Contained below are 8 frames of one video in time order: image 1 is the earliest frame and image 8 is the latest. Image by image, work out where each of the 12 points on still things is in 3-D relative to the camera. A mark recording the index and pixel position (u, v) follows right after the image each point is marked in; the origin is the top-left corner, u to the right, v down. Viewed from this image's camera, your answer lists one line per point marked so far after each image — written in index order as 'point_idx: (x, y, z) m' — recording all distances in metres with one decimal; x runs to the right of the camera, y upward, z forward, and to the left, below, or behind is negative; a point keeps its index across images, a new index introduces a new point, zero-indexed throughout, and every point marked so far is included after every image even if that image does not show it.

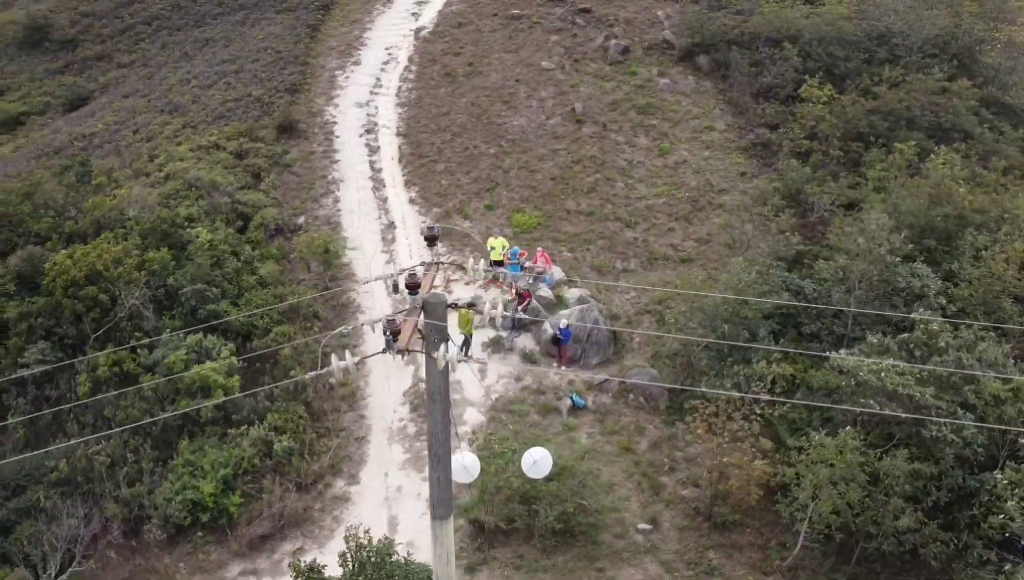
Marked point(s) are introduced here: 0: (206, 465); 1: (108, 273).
0: (-5.0, -2.9, +13.4) m
1: (-8.0, +0.3, +15.7) m
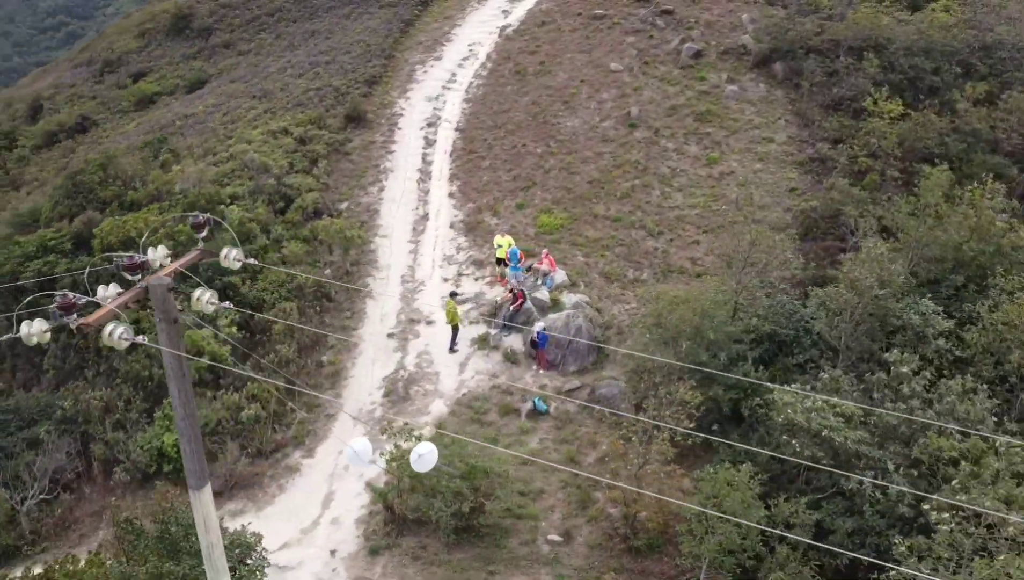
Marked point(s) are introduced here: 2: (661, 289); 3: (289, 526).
0: (-6.0, -2.4, +14.7) m
1: (-8.1, +1.1, +17.5) m
2: (+3.2, 0.0, +17.5) m
3: (-3.6, -3.8, +13.2) m
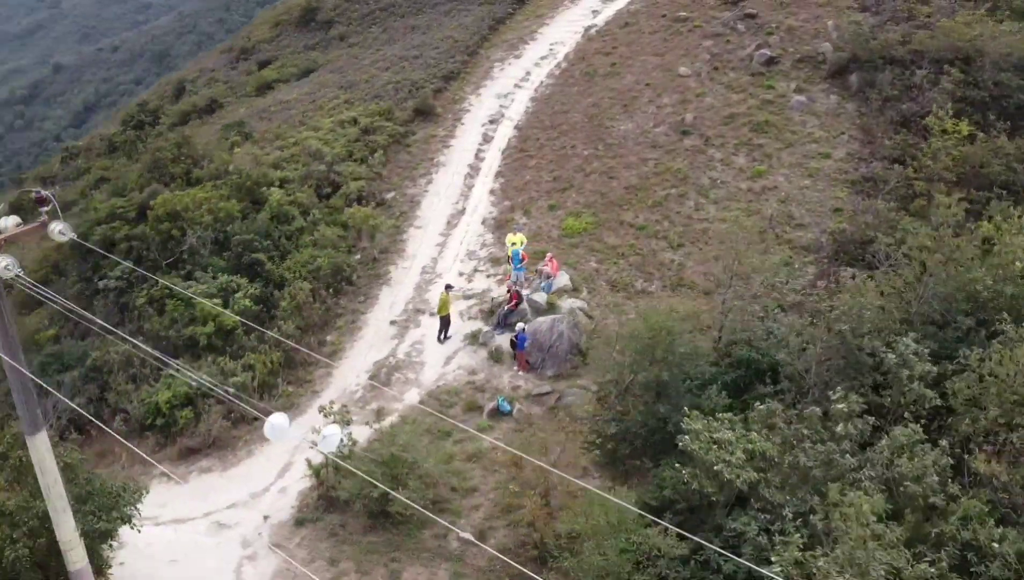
0: (-6.6, -1.8, +16.1) m
1: (-7.7, +1.8, +19.3) m
2: (+3.1, -0.3, +16.9) m
3: (-4.7, -3.5, +14.2) m
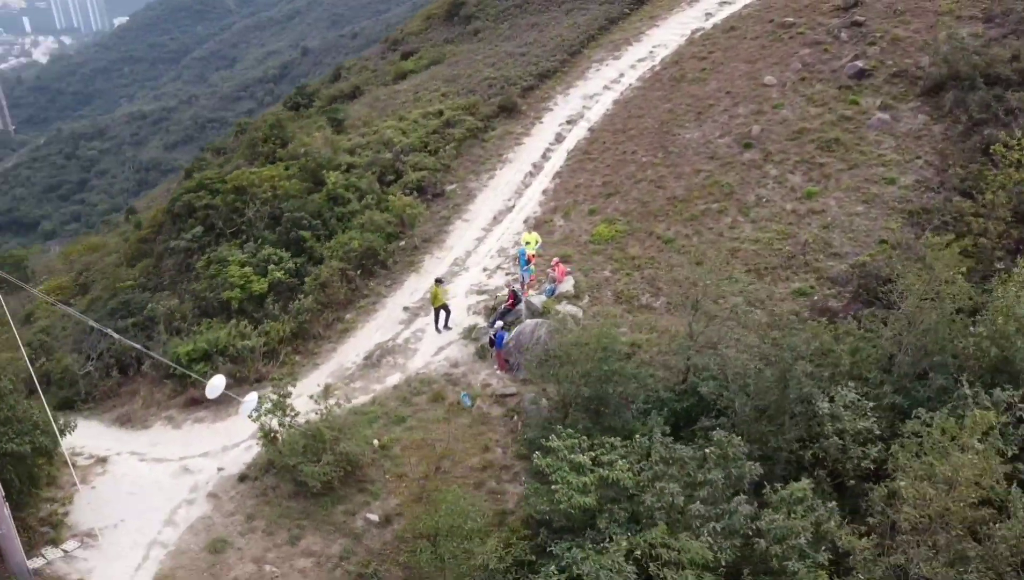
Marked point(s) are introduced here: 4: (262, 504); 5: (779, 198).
0: (-6.8, -1.1, +17.8) m
1: (-6.8, +2.6, +21.2) m
2: (+2.9, -0.6, +16.3) m
3: (-5.7, -2.9, +15.6) m
4: (-4.1, -3.5, +13.5) m
5: (+6.0, +2.1, +18.4) m
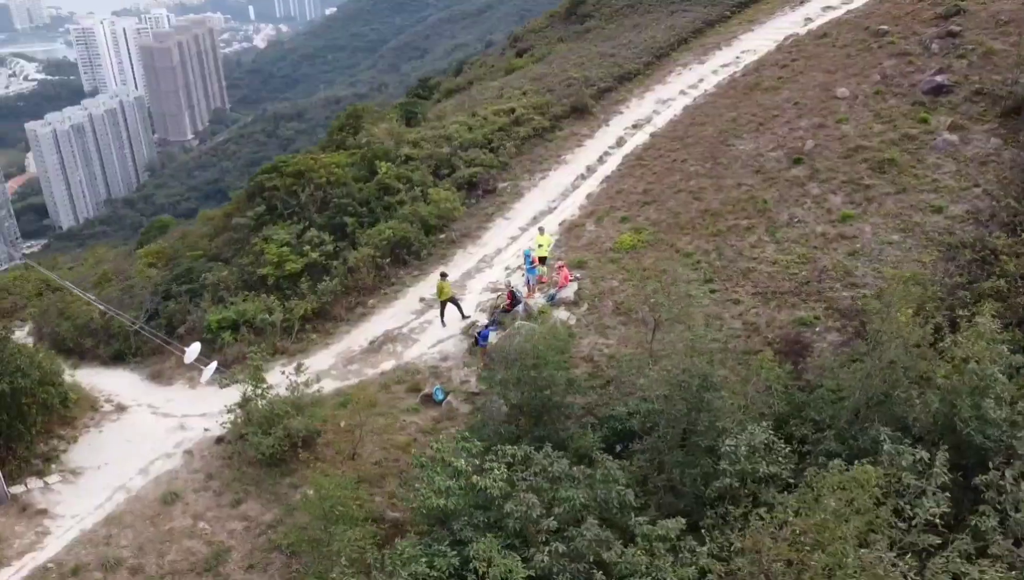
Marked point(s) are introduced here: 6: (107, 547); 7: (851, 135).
0: (-6.6, -0.4, +19.3) m
1: (-5.5, +3.2, +22.4) m
2: (+2.6, -0.9, +15.7) m
3: (-6.1, -2.4, +16.9) m
4: (-5.1, -3.1, +14.4) m
5: (+6.3, +1.5, +17.1) m
6: (-6.1, -3.9, +12.3) m
7: (+7.8, +3.6, +18.8) m
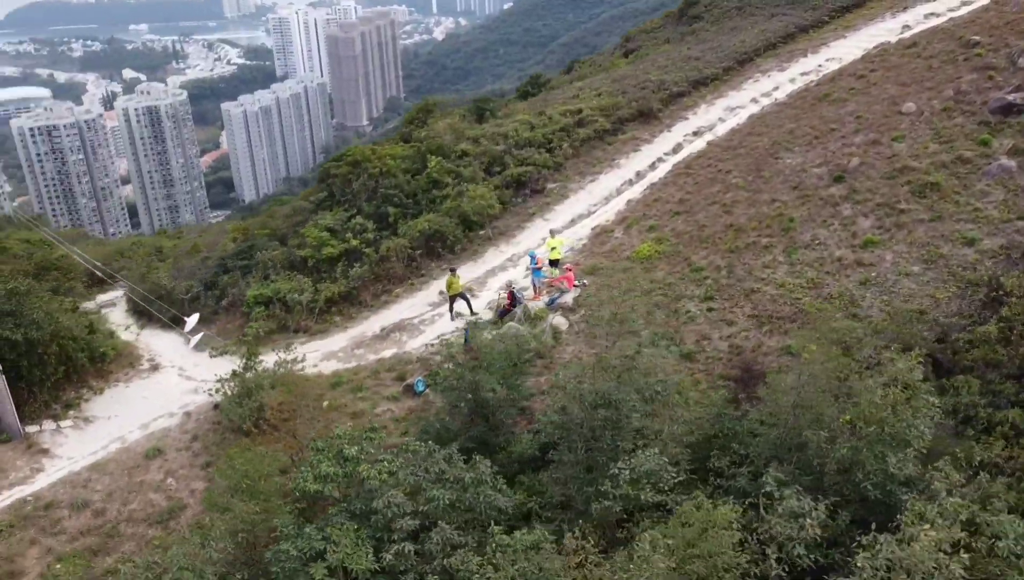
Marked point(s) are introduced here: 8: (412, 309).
0: (-6.1, +0.1, +20.5) m
1: (-4.1, +3.6, +23.4) m
2: (+2.2, -1.1, +15.3) m
3: (-6.2, -1.8, +18.1) m
4: (-5.8, -2.7, +15.5) m
5: (+6.3, +0.9, +15.9) m
6: (-7.2, -3.4, +13.7) m
7: (+8.3, +2.9, +17.3) m
8: (-2.2, -0.5, +19.1) m
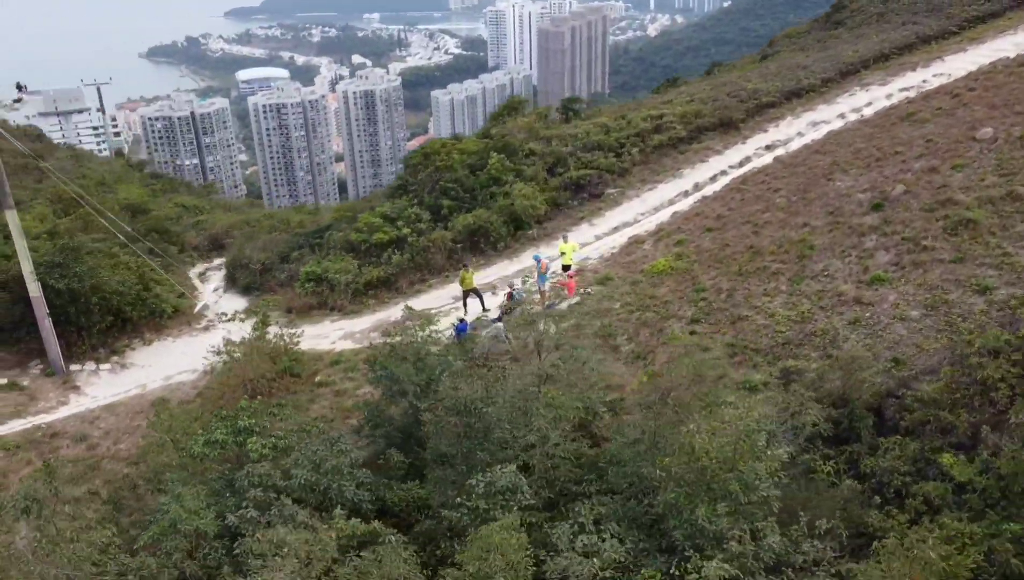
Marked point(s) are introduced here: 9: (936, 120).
0: (-5.1, +0.7, +21.9) m
1: (-2.1, +4.0, +24.2) m
2: (+1.6, -1.3, +14.9) m
3: (-6.0, -1.2, +19.6) m
4: (-6.2, -2.1, +17.0) m
5: (+6.0, +0.3, +14.6) m
6: (-8.1, -2.6, +15.6) m
7: (+8.4, +2.0, +15.4) m
8: (-1.8, -0.3, +19.6) m
9: (+9.6, +3.8, +18.3) m
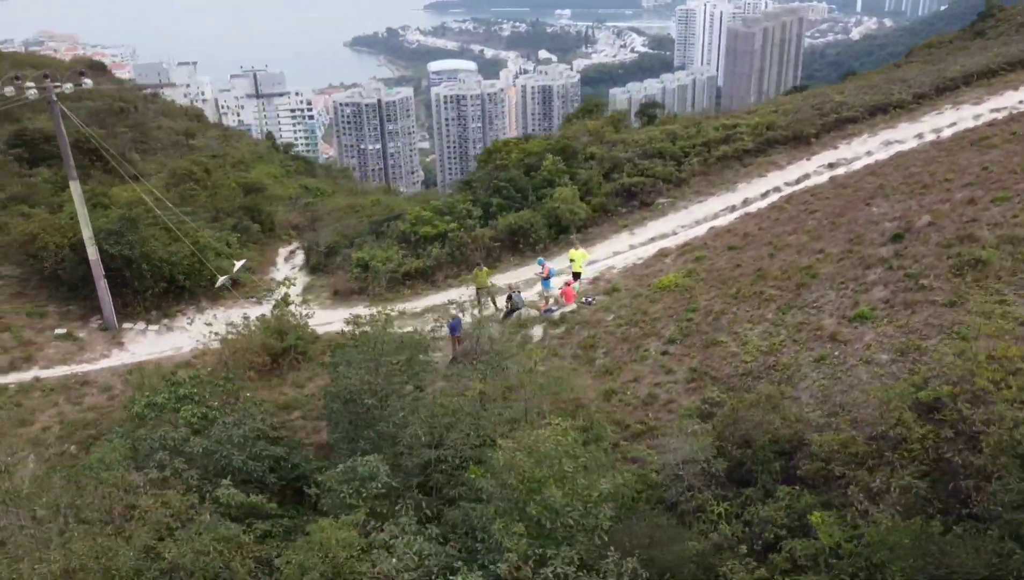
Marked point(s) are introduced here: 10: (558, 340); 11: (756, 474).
0: (-3.9, +1.1, +22.9) m
1: (-0.3, +4.1, +24.5) m
2: (+1.0, -1.5, +14.7) m
3: (-5.4, -0.7, +20.8) m
4: (-6.3, -1.6, +18.4) m
5: (+5.3, -0.3, +13.5) m
6: (-8.5, -1.9, +17.4) m
7: (+8.0, +1.2, +13.8) m
8: (-1.2, -0.2, +20.0) m
9: (+9.9, +2.9, +16.4) m
10: (+0.9, -1.0, +16.0) m
11: (+3.1, -2.3, +10.3) m
